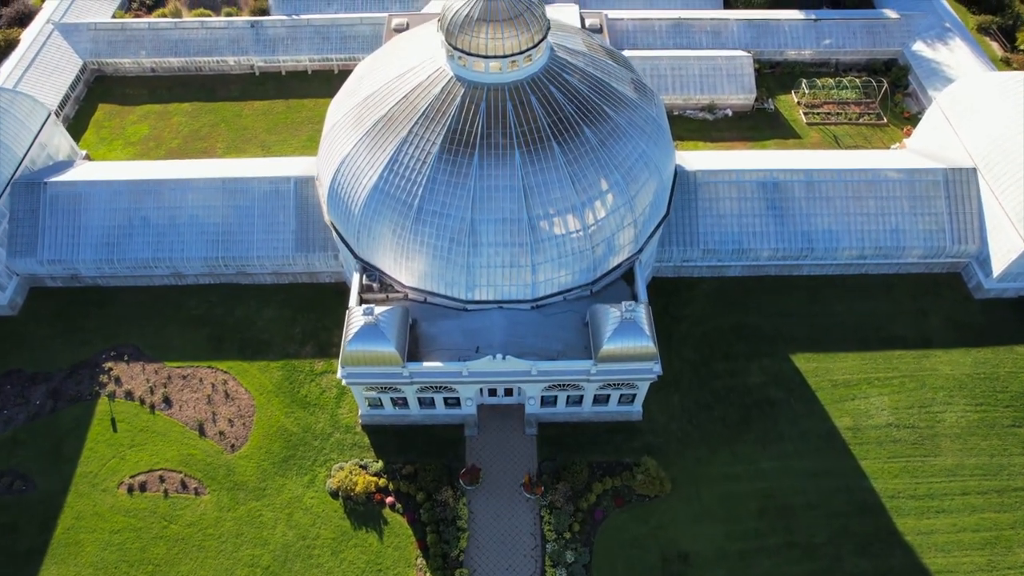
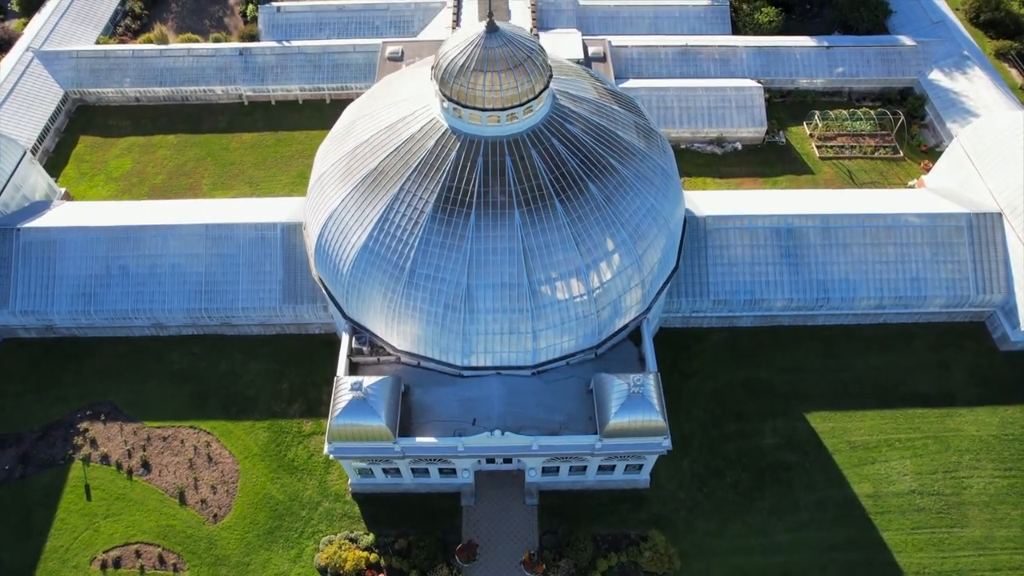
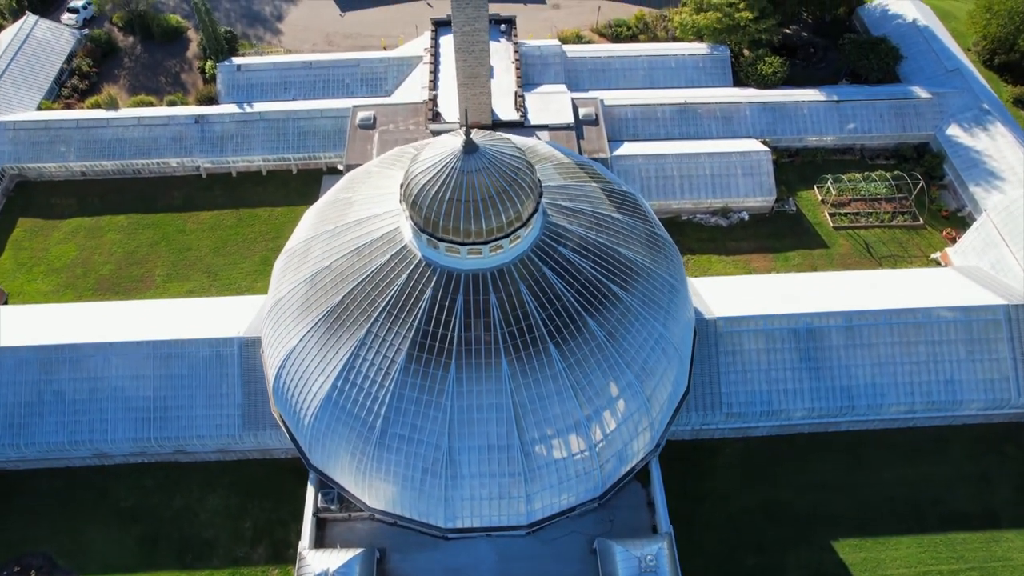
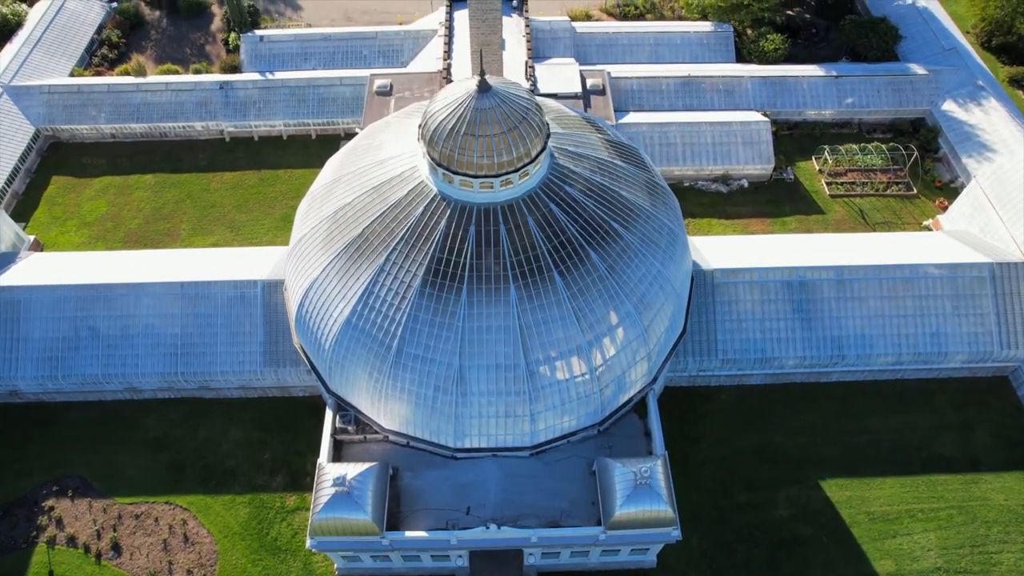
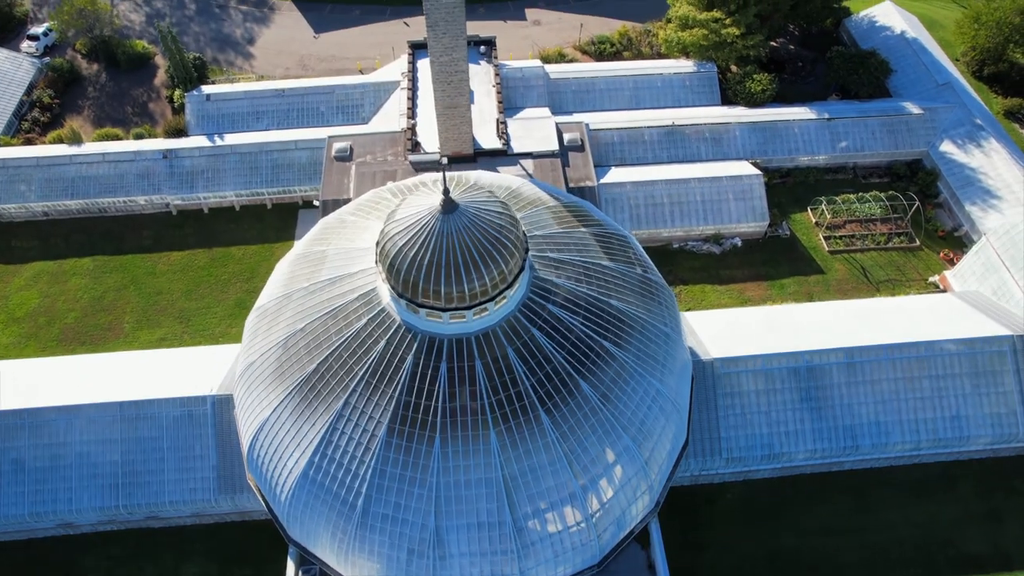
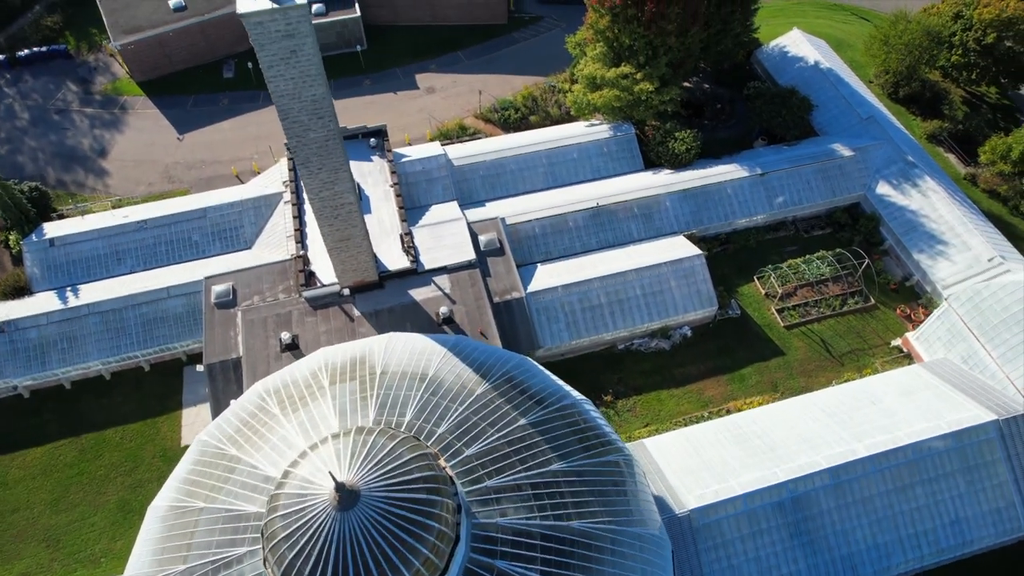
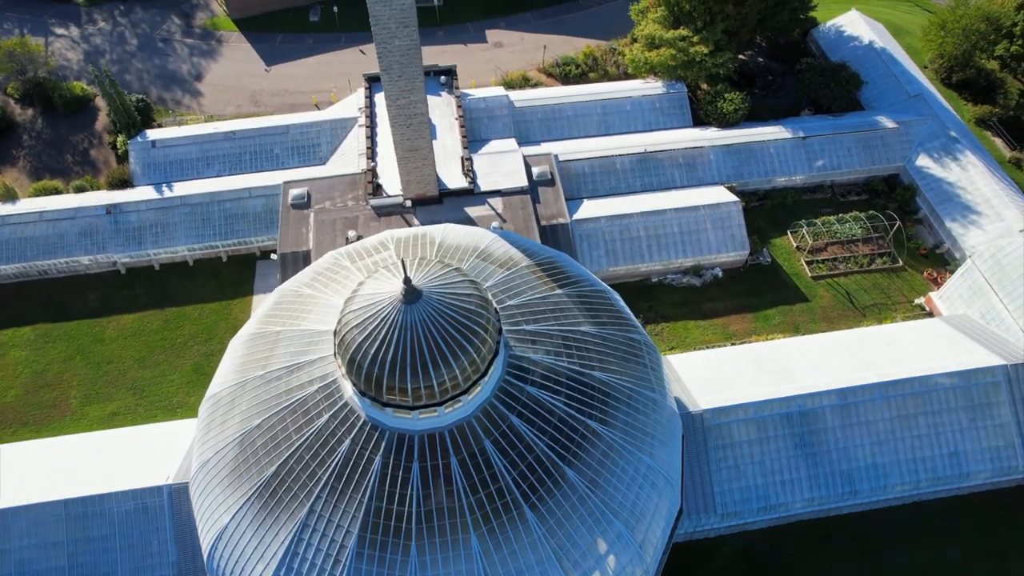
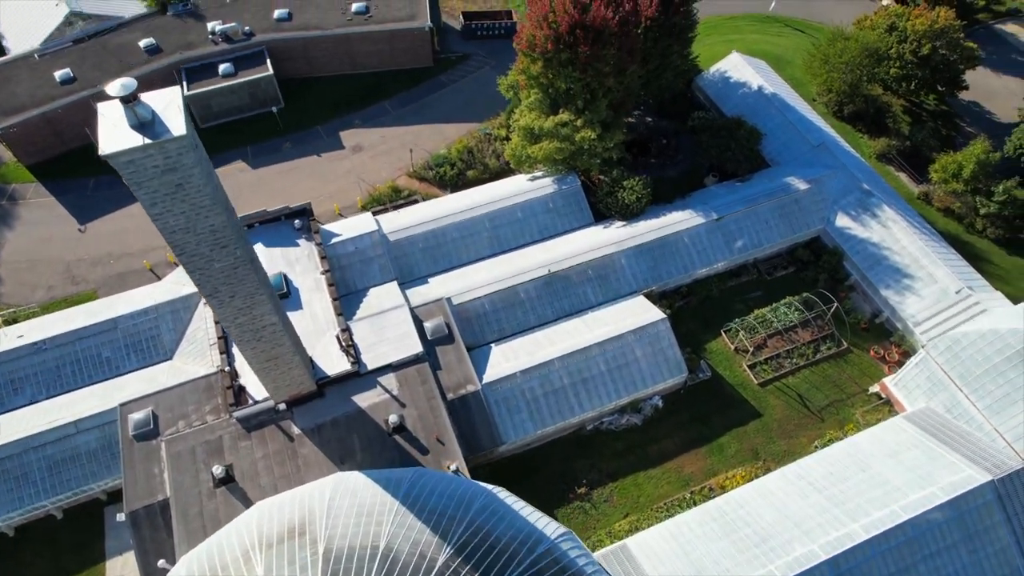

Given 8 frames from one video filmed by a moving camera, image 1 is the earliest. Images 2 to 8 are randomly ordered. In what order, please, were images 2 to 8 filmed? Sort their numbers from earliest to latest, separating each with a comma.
2, 4, 3, 5, 7, 6, 8
